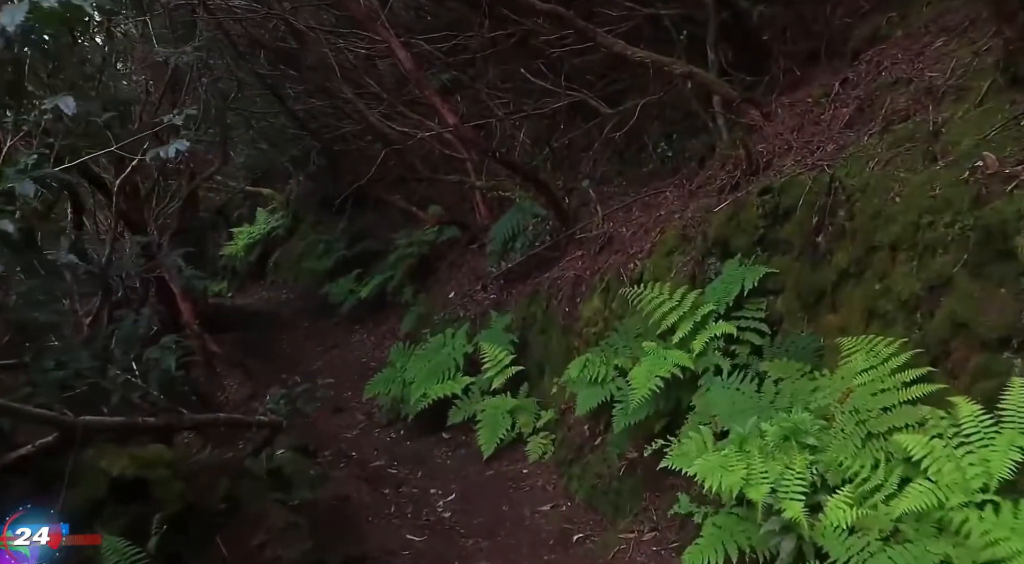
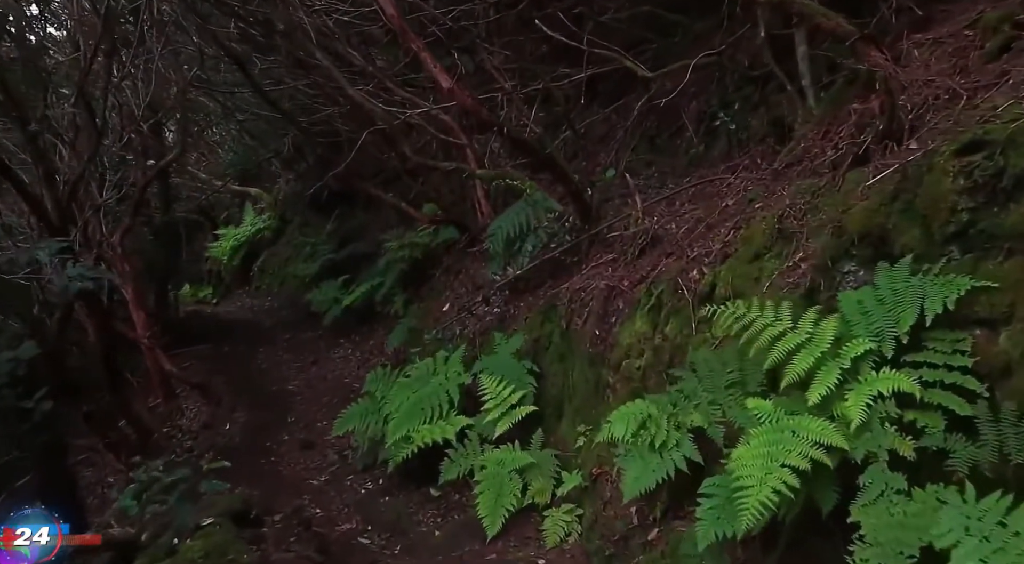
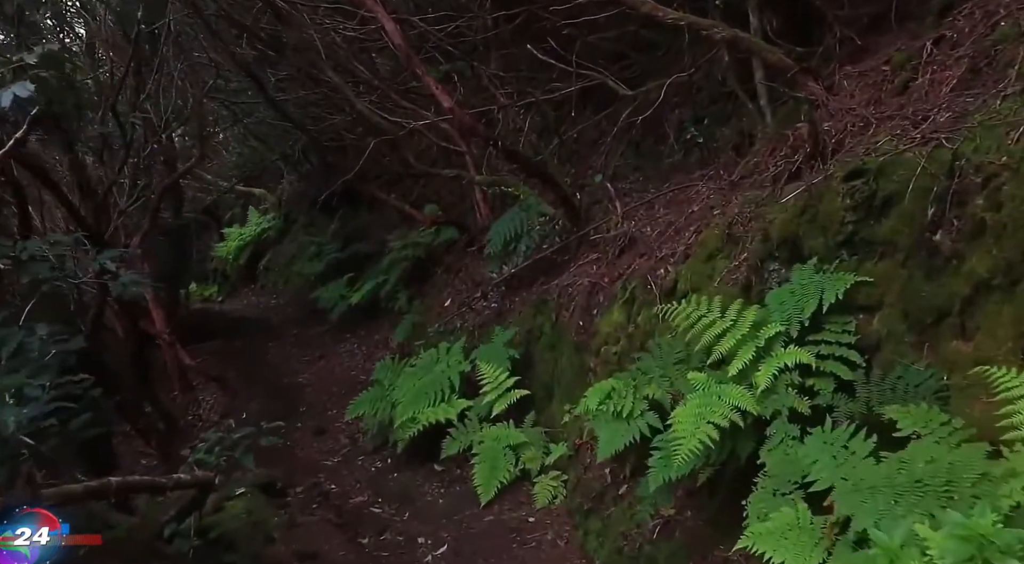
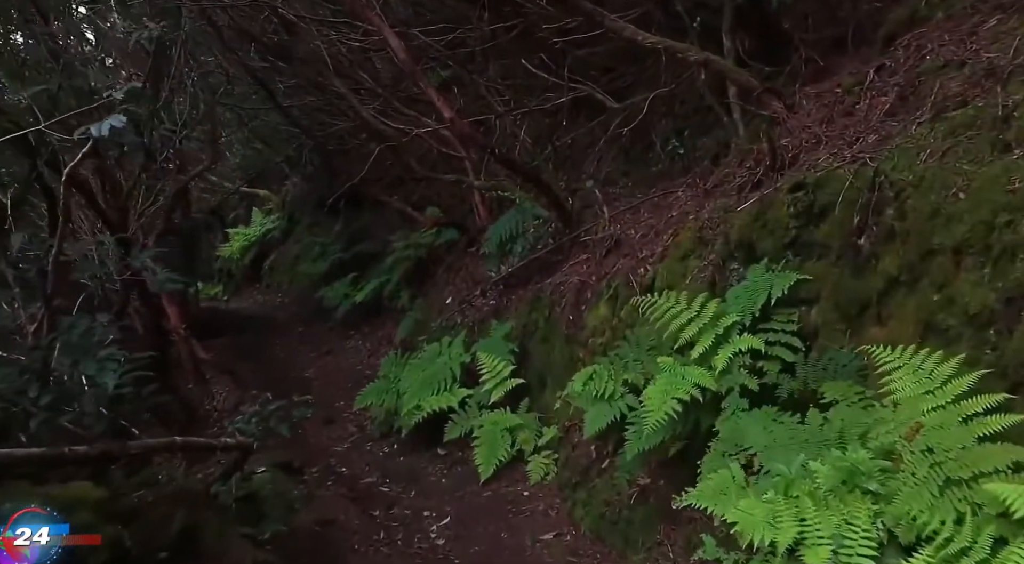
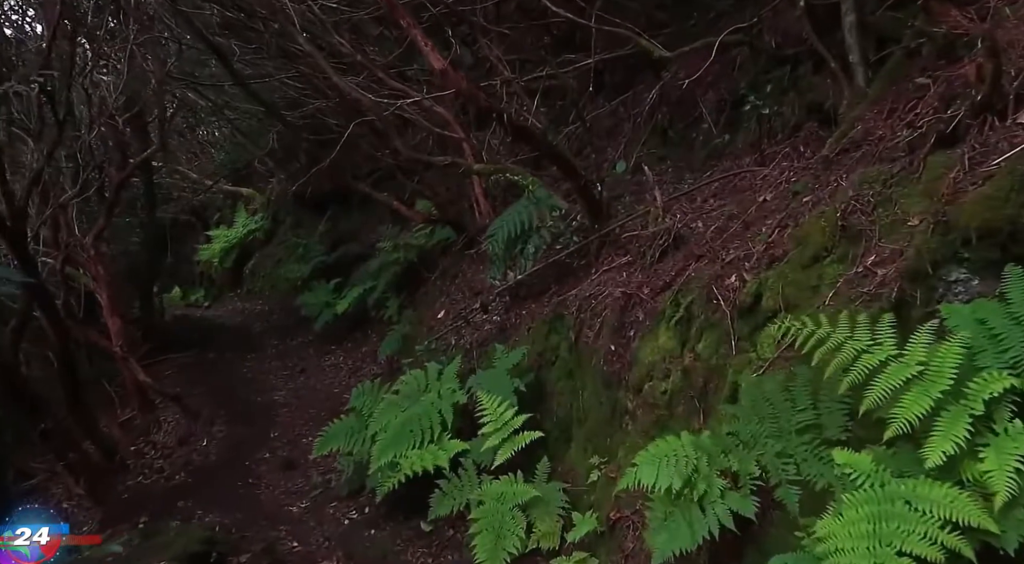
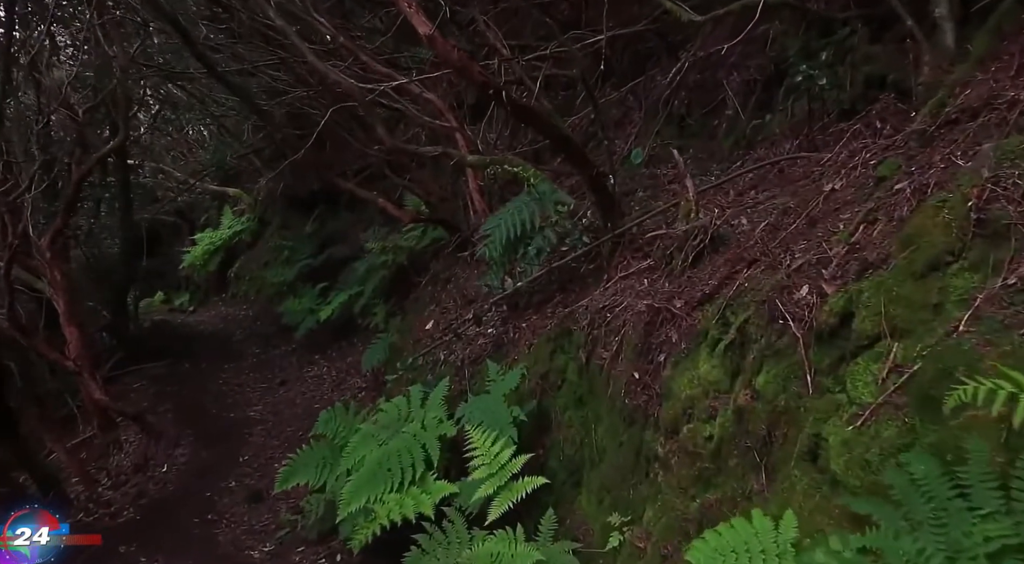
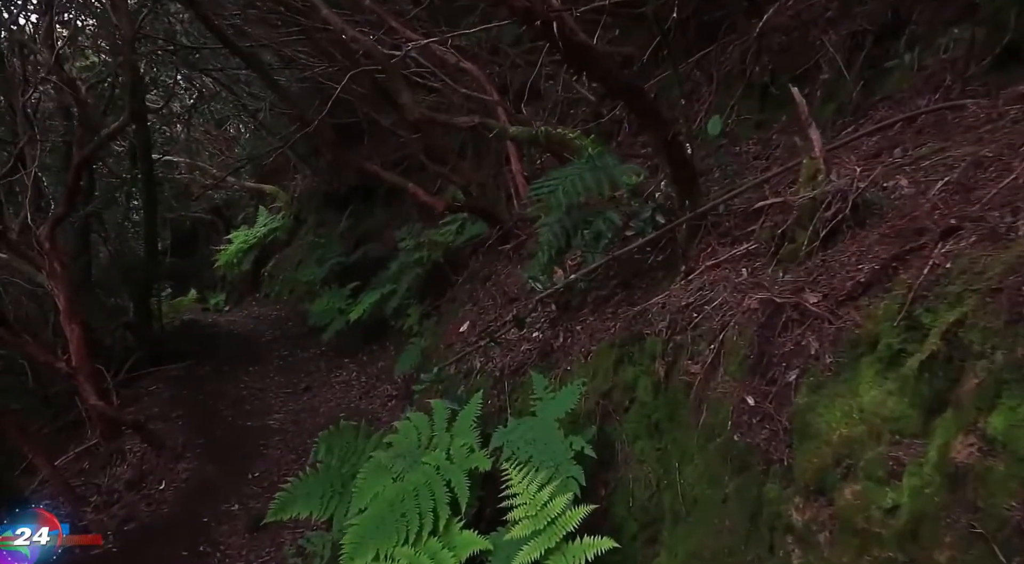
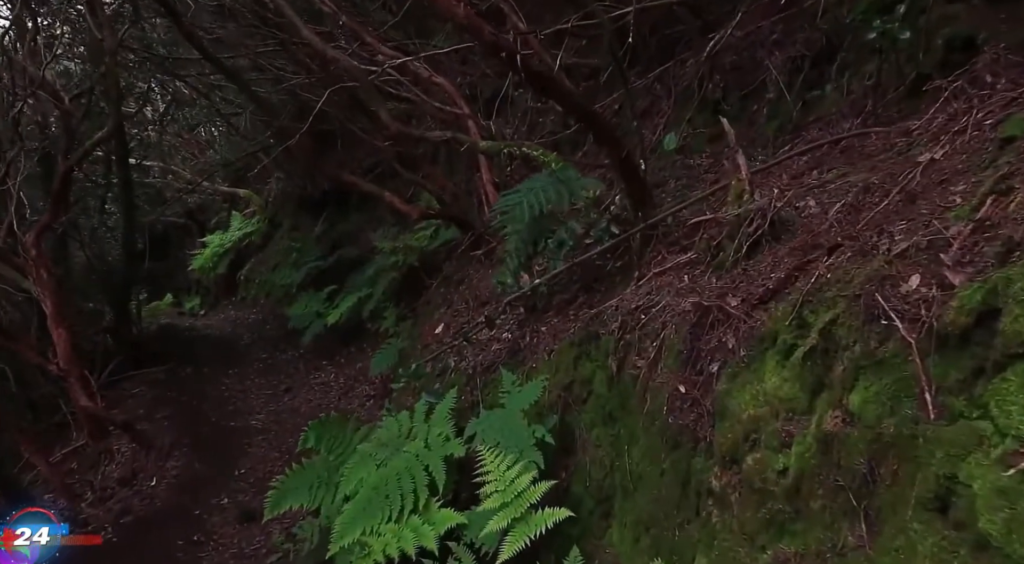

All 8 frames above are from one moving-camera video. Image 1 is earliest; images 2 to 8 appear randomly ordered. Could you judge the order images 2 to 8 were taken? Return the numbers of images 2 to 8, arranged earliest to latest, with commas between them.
4, 3, 2, 5, 6, 8, 7
